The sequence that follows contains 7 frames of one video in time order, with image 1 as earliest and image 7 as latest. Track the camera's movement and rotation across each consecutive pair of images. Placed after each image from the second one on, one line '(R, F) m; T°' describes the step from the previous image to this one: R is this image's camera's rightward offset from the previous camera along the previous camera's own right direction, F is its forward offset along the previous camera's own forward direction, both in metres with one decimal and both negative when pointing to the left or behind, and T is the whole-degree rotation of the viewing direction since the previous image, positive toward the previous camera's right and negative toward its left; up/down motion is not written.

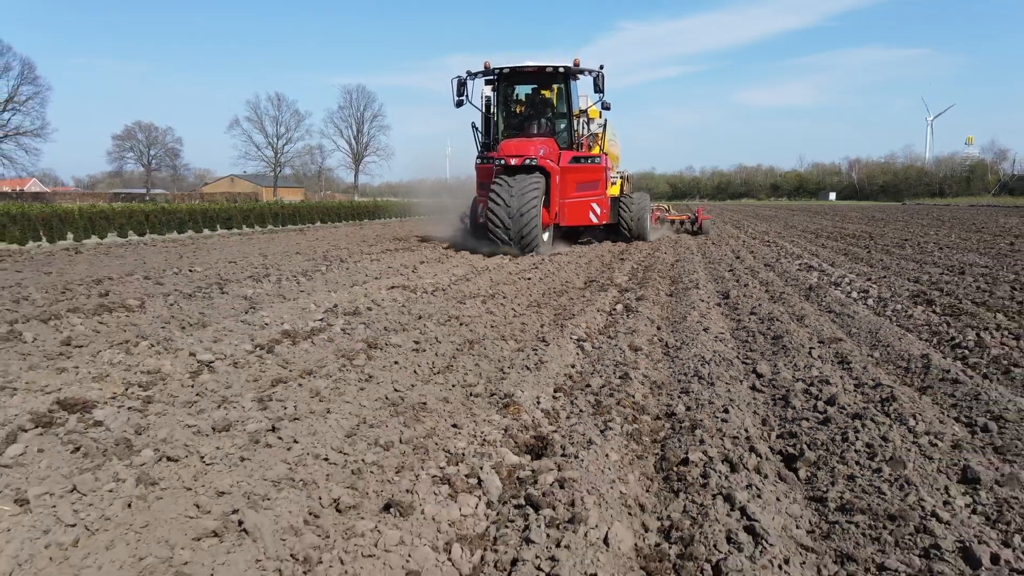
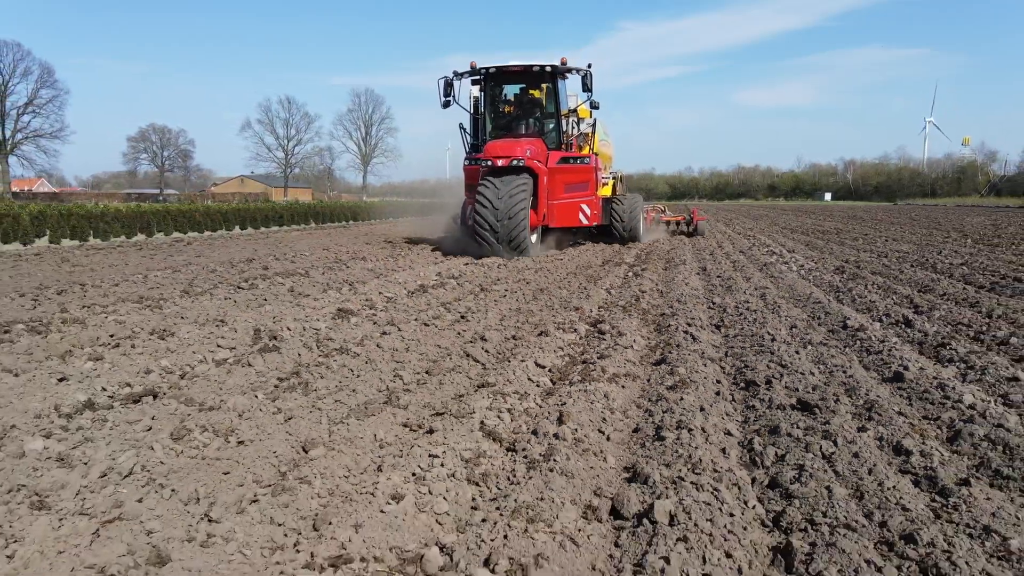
(-0.6, -3.3) m; 0°
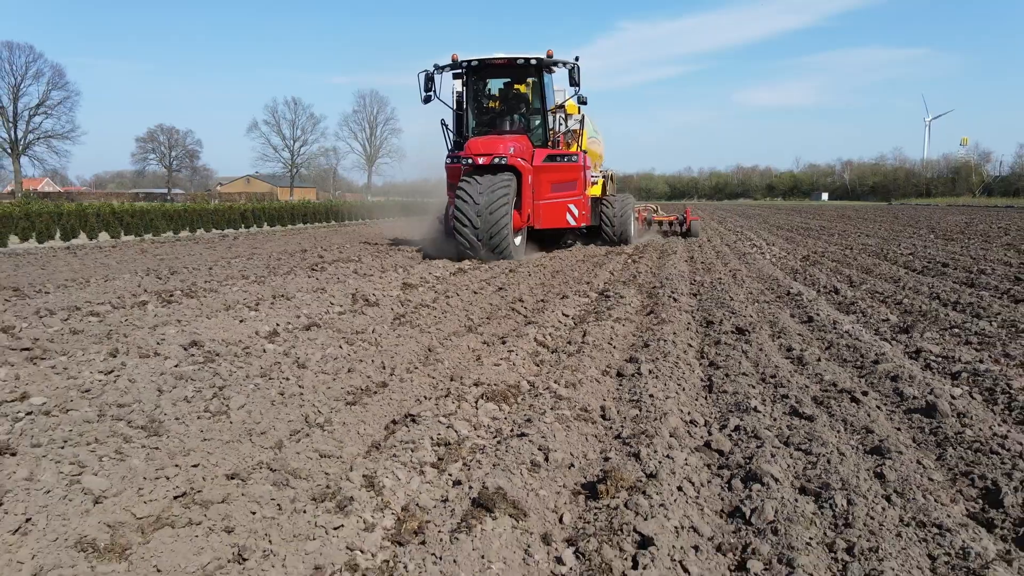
(-0.3, -2.1) m; 0°
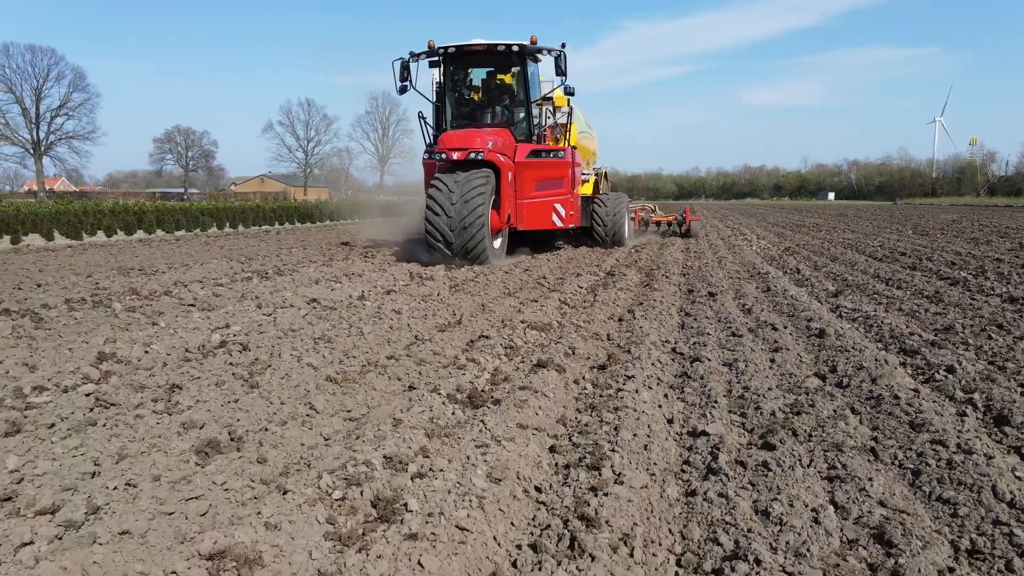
(-0.2, -2.0) m; -1°
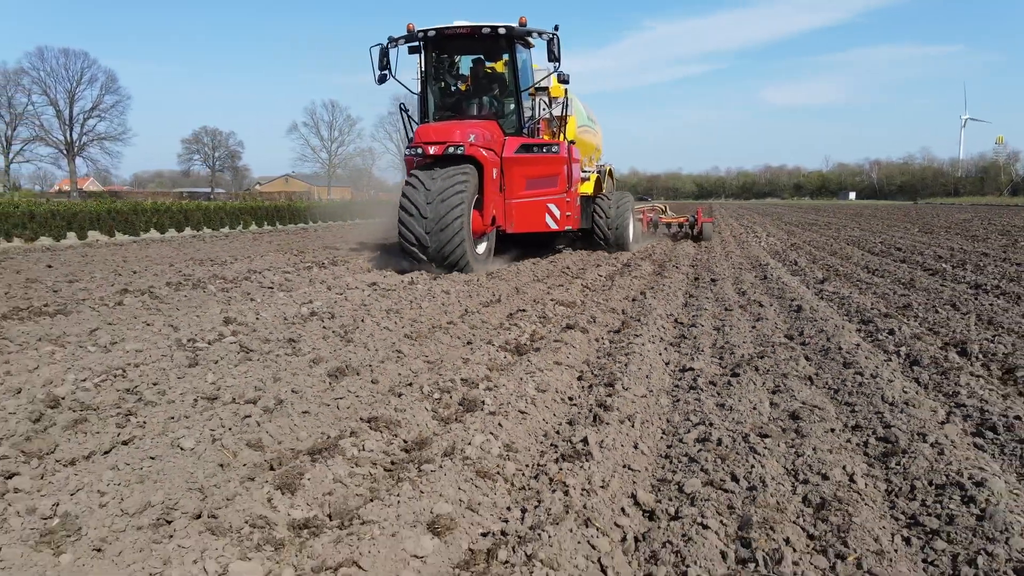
(-0.1, -1.3) m; -1°
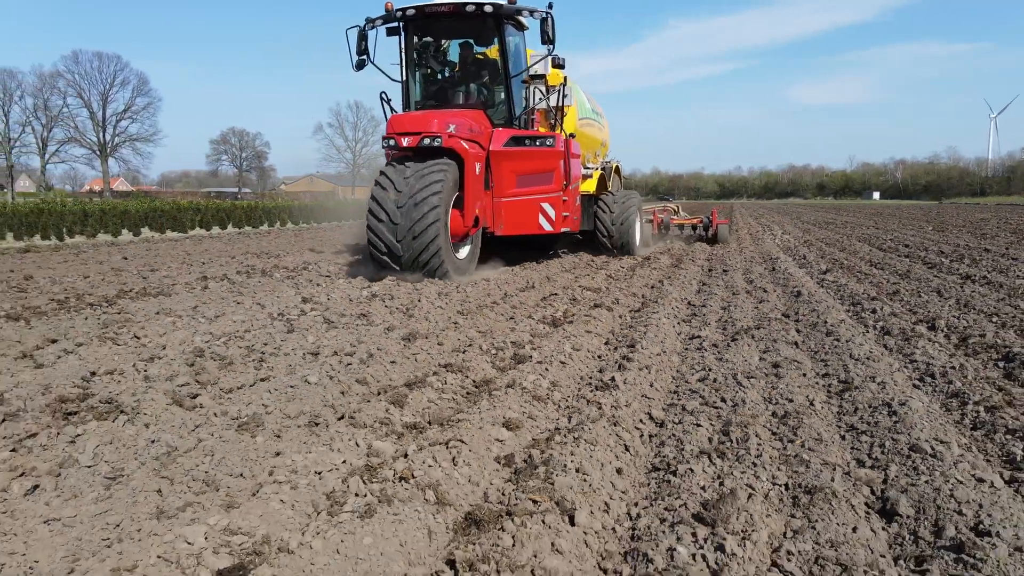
(-0.1, -1.0) m; -2°
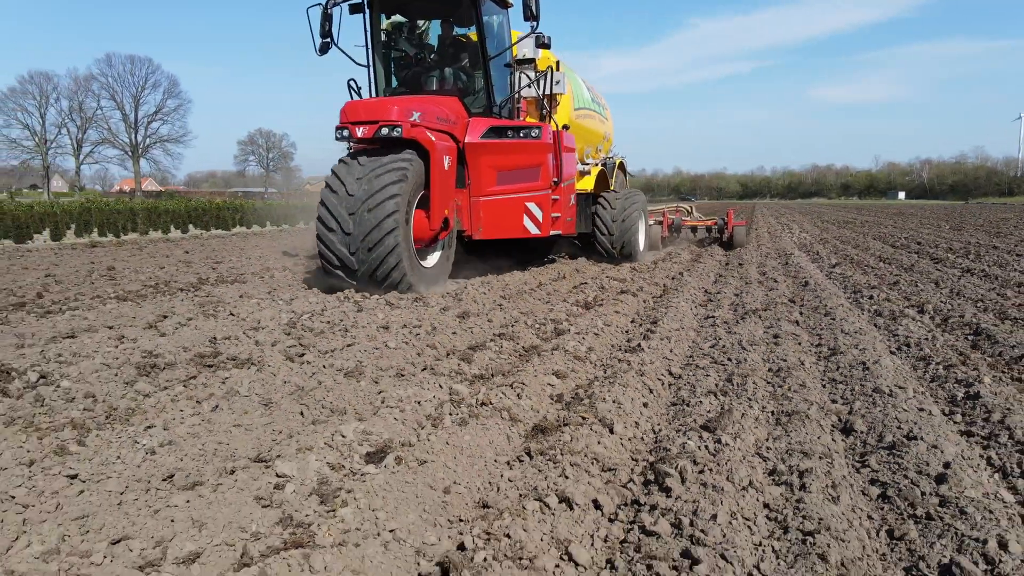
(-0.2, -0.9) m; -2°
